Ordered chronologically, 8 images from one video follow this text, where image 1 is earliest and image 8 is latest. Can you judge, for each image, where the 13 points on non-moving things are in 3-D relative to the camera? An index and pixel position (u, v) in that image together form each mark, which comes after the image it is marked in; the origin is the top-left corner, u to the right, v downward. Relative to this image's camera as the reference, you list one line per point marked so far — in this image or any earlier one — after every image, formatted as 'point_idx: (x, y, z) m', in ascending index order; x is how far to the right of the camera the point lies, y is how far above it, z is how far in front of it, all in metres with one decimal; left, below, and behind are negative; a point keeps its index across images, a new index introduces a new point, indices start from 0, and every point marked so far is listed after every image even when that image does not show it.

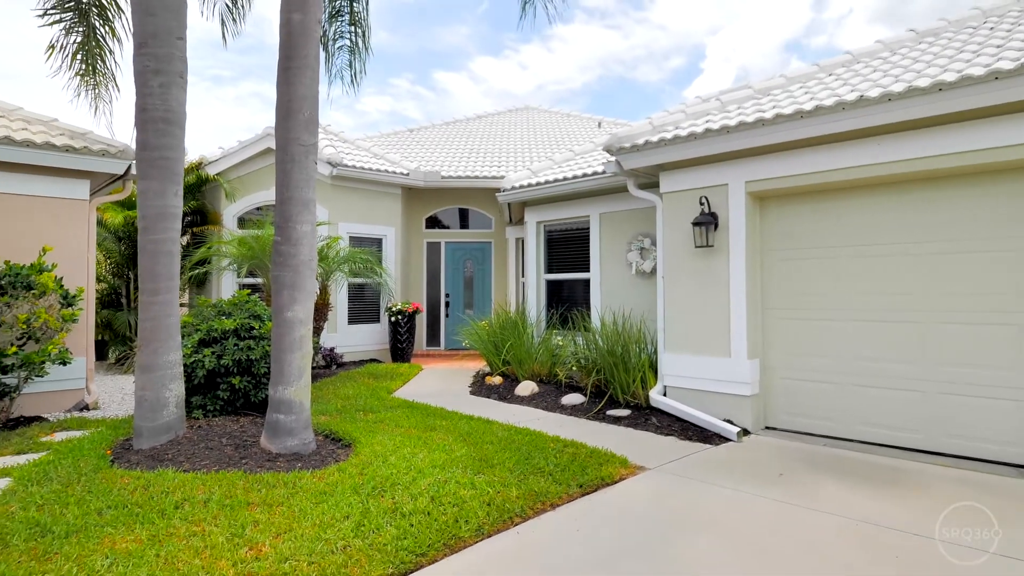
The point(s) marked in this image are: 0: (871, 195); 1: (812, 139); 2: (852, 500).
0: (+3.5, +0.9, +5.3) m
1: (+2.9, +1.5, +5.2) m
2: (+2.6, -1.6, +4.1) m
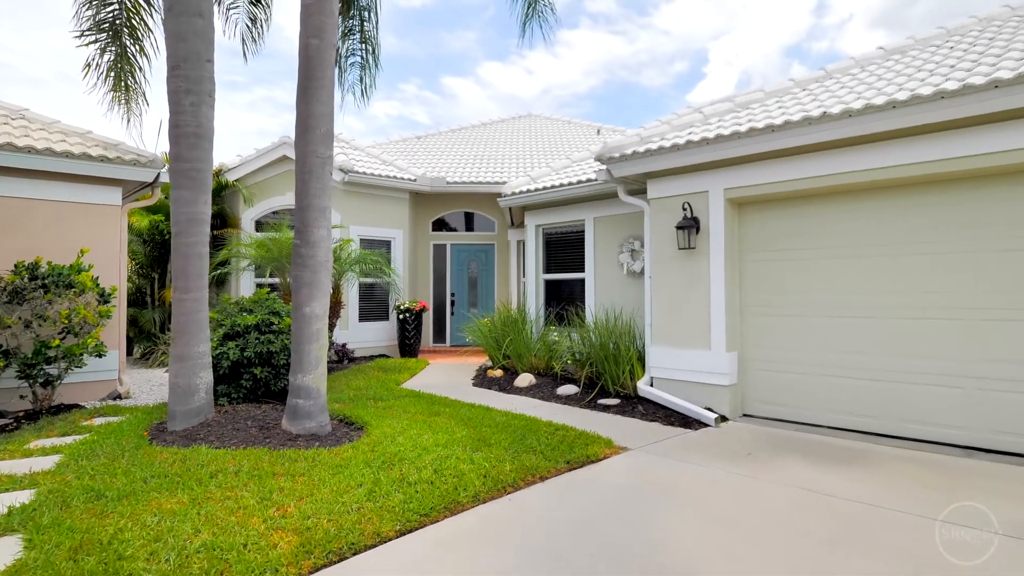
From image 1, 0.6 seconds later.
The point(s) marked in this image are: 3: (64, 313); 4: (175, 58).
0: (+3.5, +0.9, +5.7) m
1: (+2.9, +1.5, +5.6) m
2: (+2.5, -1.6, +4.5) m
3: (-5.2, -0.3, +5.9) m
4: (-3.5, +2.3, +5.2) m
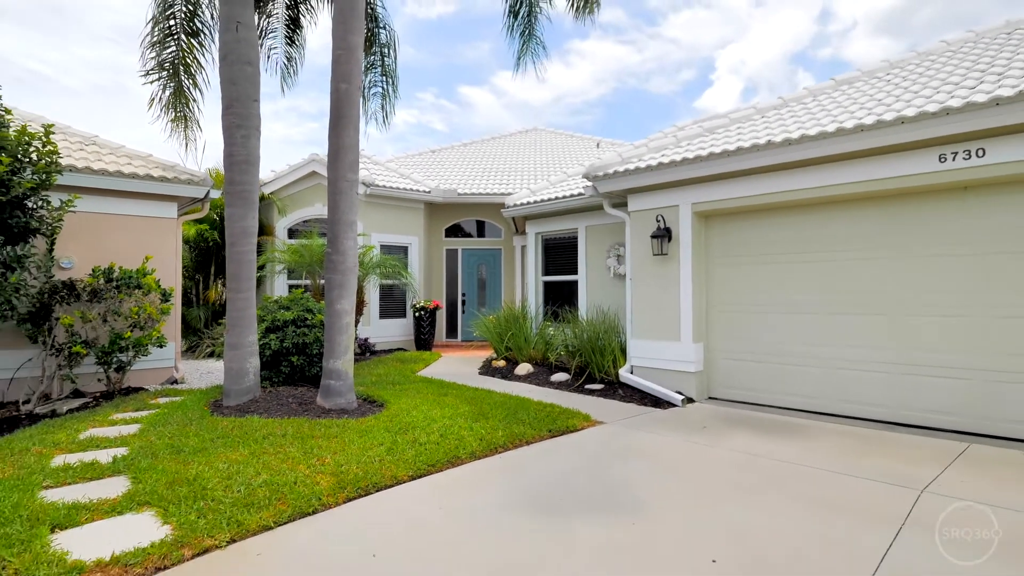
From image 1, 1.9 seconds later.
0: (+3.5, +0.9, +6.6) m
1: (+2.9, +1.5, +6.4) m
2: (+2.5, -1.6, +5.4) m
3: (-5.3, -0.3, +7.0) m
4: (-3.5, +2.3, +6.3) m
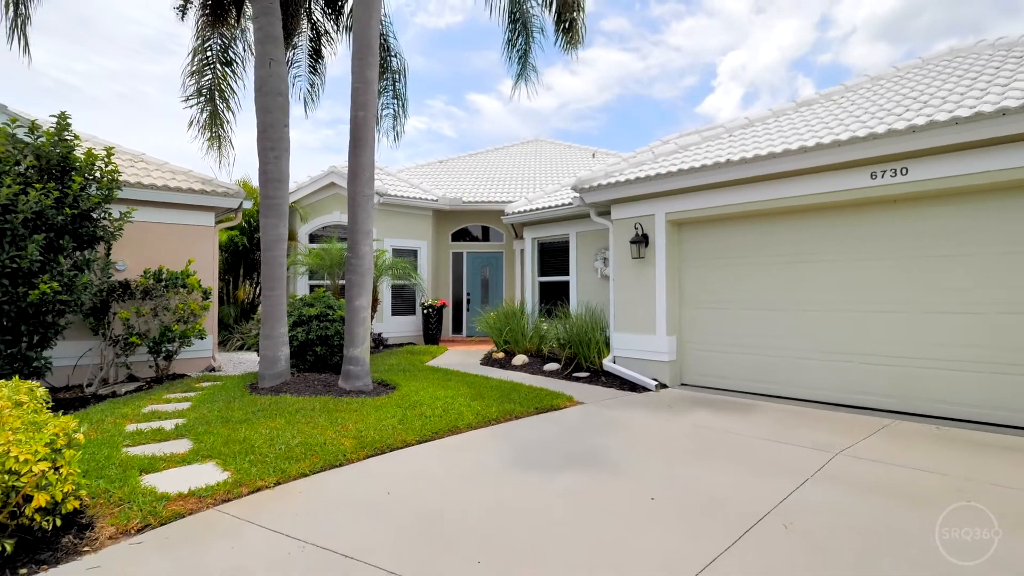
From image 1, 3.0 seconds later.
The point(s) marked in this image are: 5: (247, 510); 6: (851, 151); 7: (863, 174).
0: (+3.4, +0.9, +7.4) m
1: (+2.8, +1.5, +7.3) m
2: (+2.4, -1.6, +6.2) m
3: (-5.3, -0.3, +8.1) m
4: (-3.6, +2.4, +7.3) m
5: (-2.1, -1.7, +4.1) m
6: (+4.0, +1.7, +6.2) m
7: (+4.3, +1.4, +6.3) m
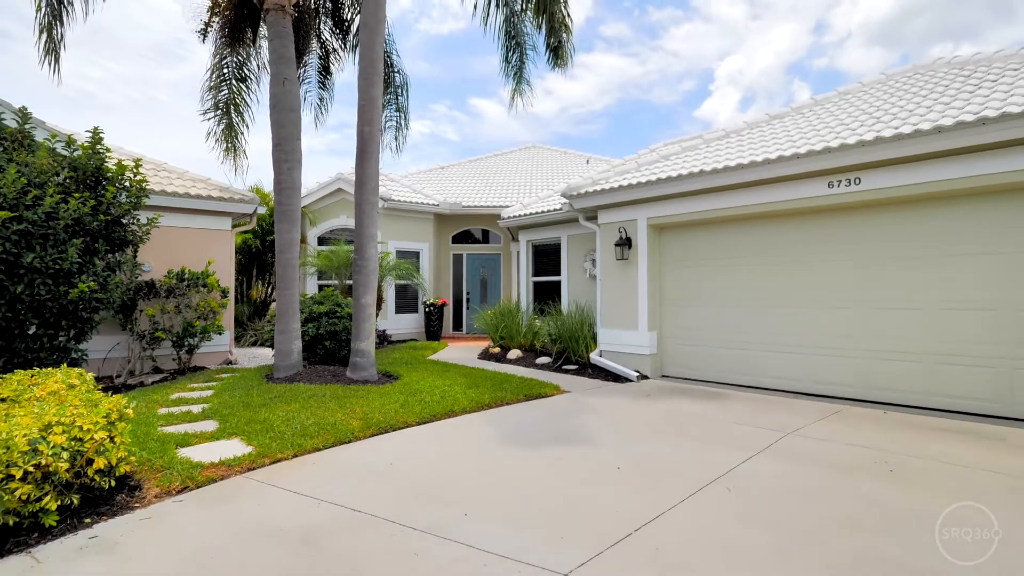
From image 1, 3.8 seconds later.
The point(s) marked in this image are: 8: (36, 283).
0: (+3.3, +1.0, +8.0) m
1: (+2.7, +1.5, +7.9) m
2: (+2.3, -1.5, +6.9) m
3: (-5.4, -0.3, +8.8) m
4: (-3.7, +2.4, +8.0) m
5: (-2.2, -1.7, +4.7) m
6: (+3.9, +1.7, +6.8) m
7: (+4.2, +1.4, +6.9) m
8: (-6.3, +0.1, +6.7) m
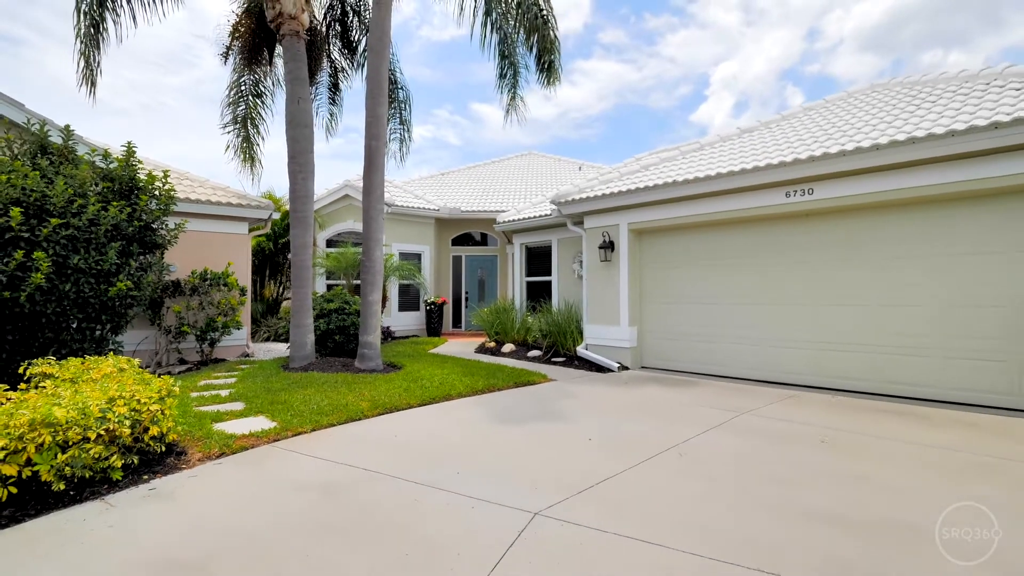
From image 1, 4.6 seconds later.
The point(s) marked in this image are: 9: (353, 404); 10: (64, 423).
0: (+3.2, +1.0, +8.8) m
1: (+2.6, +1.5, +8.7) m
2: (+2.1, -1.5, +7.6) m
3: (-5.5, -0.2, +9.6) m
4: (-3.8, +2.4, +8.8) m
5: (-2.4, -1.7, +5.5) m
6: (+3.8, +1.7, +7.6) m
7: (+4.1, +1.4, +7.7) m
8: (-6.4, +0.1, +7.5) m
9: (-2.1, -1.5, +6.6) m
10: (-3.9, -1.2, +4.4) m
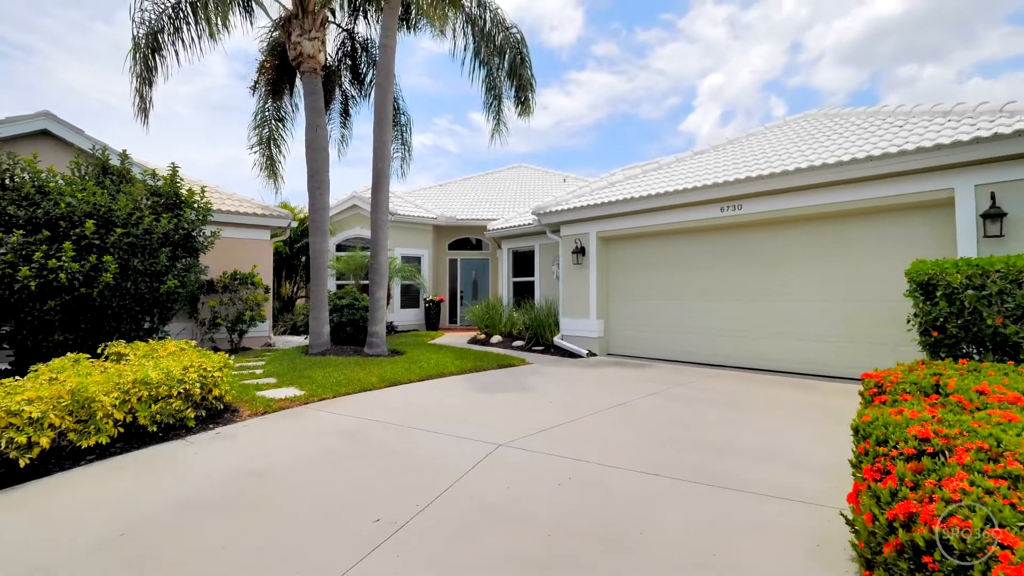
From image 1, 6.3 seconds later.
0: (+2.9, +1.0, +10.4) m
1: (+2.3, +1.5, +10.3) m
2: (+1.8, -1.5, +9.2) m
3: (-5.8, -0.2, +11.2) m
4: (-4.1, +2.4, +10.4) m
5: (-2.7, -1.7, +7.1) m
6: (+3.5, +1.7, +9.1) m
7: (+3.8, +1.4, +9.2) m
8: (-6.7, +0.1, +9.1) m
9: (-2.4, -1.5, +8.1) m
10: (-4.2, -1.1, +6.0) m
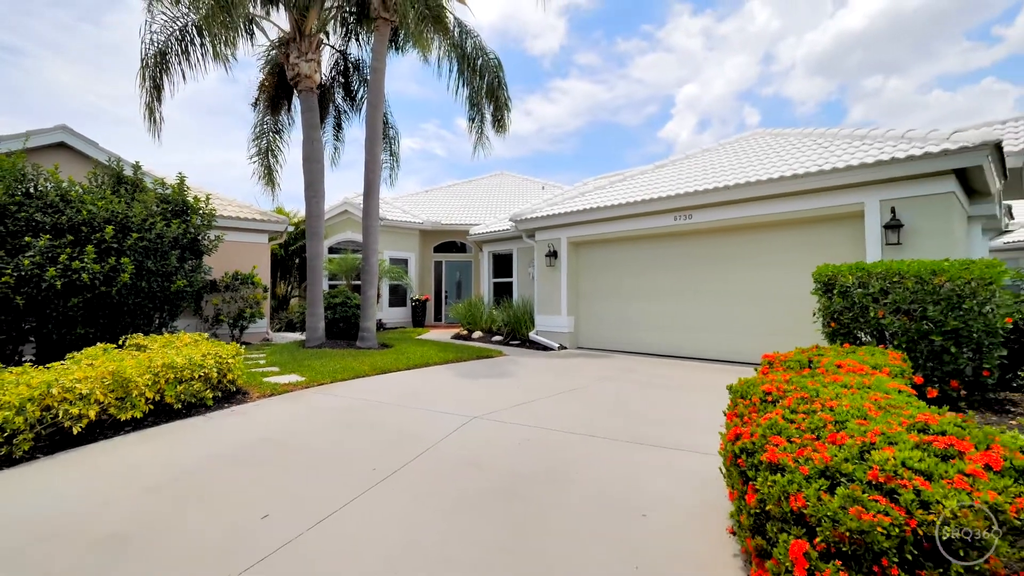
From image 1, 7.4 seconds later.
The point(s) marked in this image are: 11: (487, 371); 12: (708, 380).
0: (+2.4, +1.0, +11.6) m
1: (+1.8, +1.6, +11.4) m
2: (+1.4, -1.5, +10.3) m
3: (-6.3, -0.2, +12.1) m
4: (-4.6, +2.4, +11.4) m
5: (-3.1, -1.6, +8.1) m
6: (+3.1, +1.7, +10.3) m
7: (+3.3, +1.5, +10.4) m
8: (-7.2, +0.2, +10.0) m
9: (-2.8, -1.5, +9.2) m
10: (-4.6, -1.1, +7.0) m
11: (-0.5, -1.6, +9.2) m
12: (+3.4, -1.6, +8.7) m
